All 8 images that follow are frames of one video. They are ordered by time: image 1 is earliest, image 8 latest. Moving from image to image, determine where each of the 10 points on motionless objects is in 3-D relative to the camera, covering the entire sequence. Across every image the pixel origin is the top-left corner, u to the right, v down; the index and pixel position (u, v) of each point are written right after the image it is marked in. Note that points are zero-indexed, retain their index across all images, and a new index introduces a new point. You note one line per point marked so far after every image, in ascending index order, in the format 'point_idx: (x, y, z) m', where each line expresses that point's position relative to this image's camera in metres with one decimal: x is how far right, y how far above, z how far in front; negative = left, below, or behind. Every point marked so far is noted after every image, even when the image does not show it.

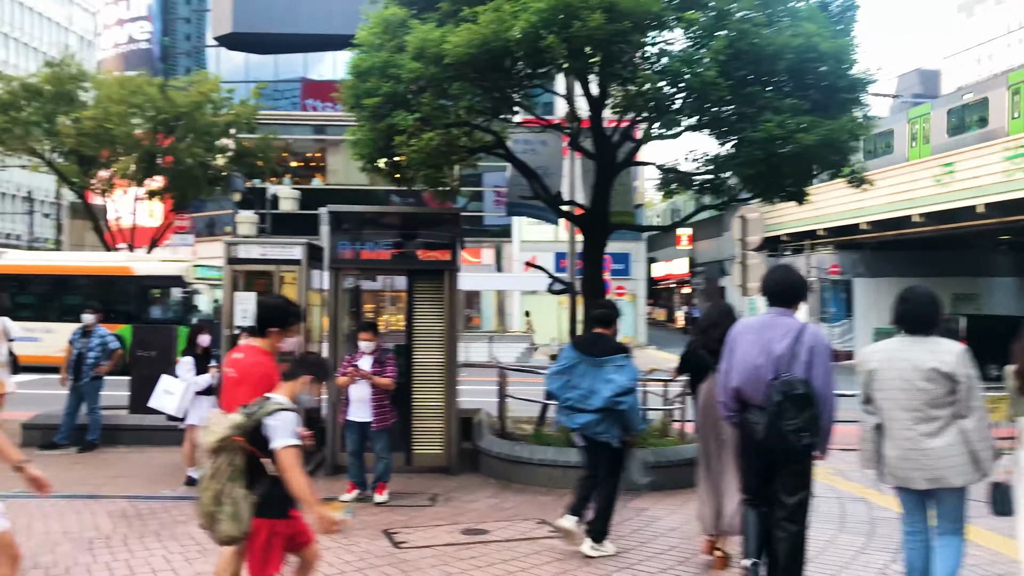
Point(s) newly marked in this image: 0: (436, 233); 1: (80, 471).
0: (-0.8, +0.6, +8.9) m
1: (-4.4, -1.8, +8.8) m
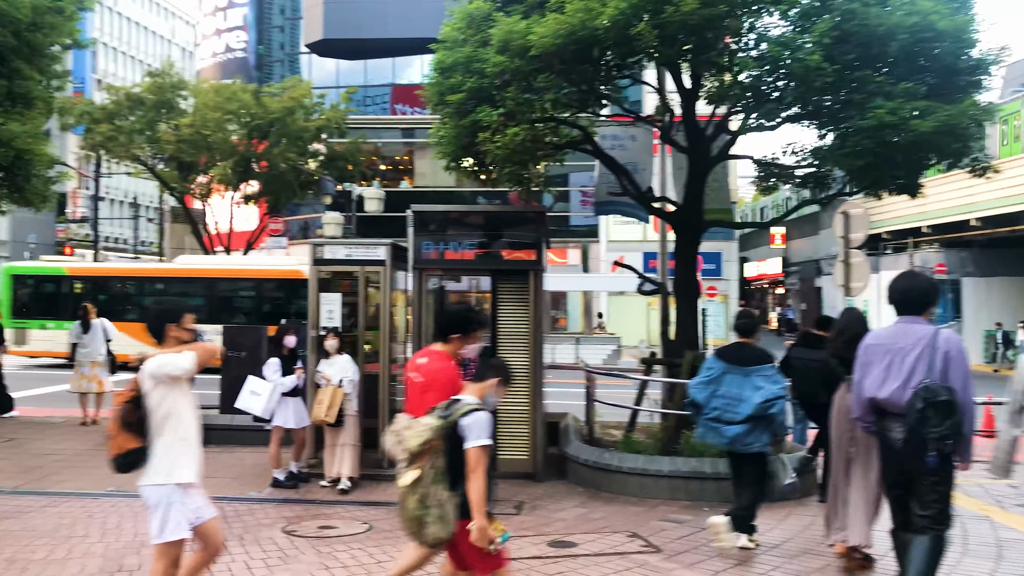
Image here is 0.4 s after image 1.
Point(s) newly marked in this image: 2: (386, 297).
0: (+0.1, +0.5, +8.7) m
1: (-3.5, -1.9, +8.9) m
2: (-1.3, -0.1, +8.7) m
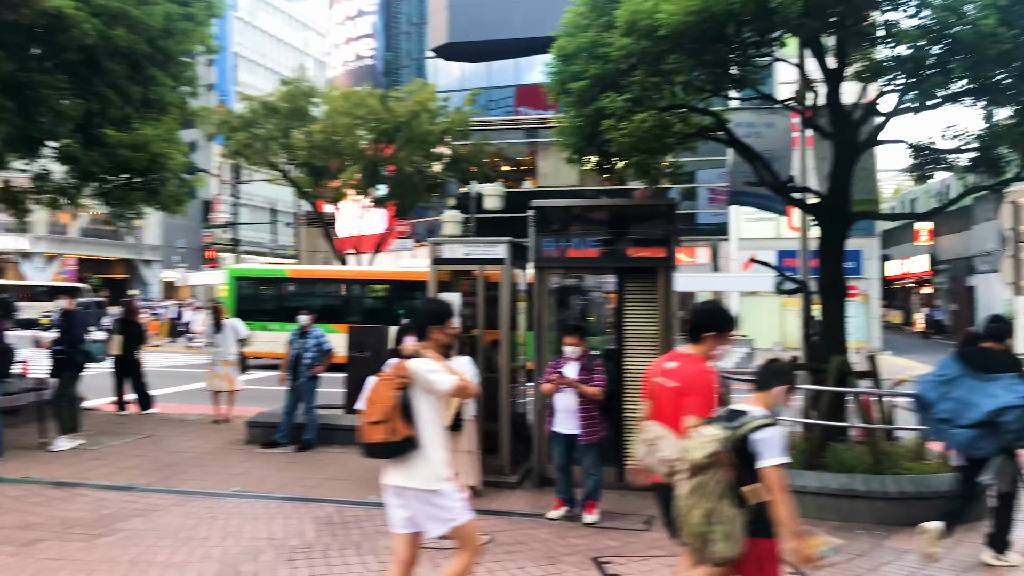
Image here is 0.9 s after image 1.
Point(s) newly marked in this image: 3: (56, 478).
0: (+1.3, +0.6, +8.1) m
1: (-2.2, -1.9, +8.8) m
2: (-0.1, -0.1, +8.3) m
3: (-4.4, -1.8, +8.3) m
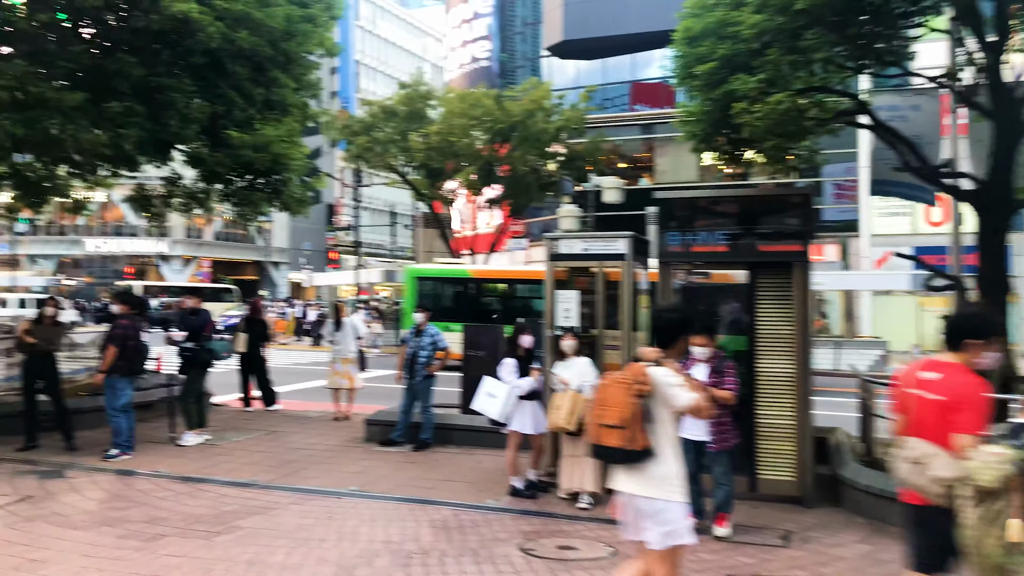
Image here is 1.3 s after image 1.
0: (+2.4, +0.6, +7.5) m
1: (-1.0, -1.8, +8.7) m
2: (+1.1, -0.1, +7.9) m
3: (-3.2, -1.8, +8.4) m
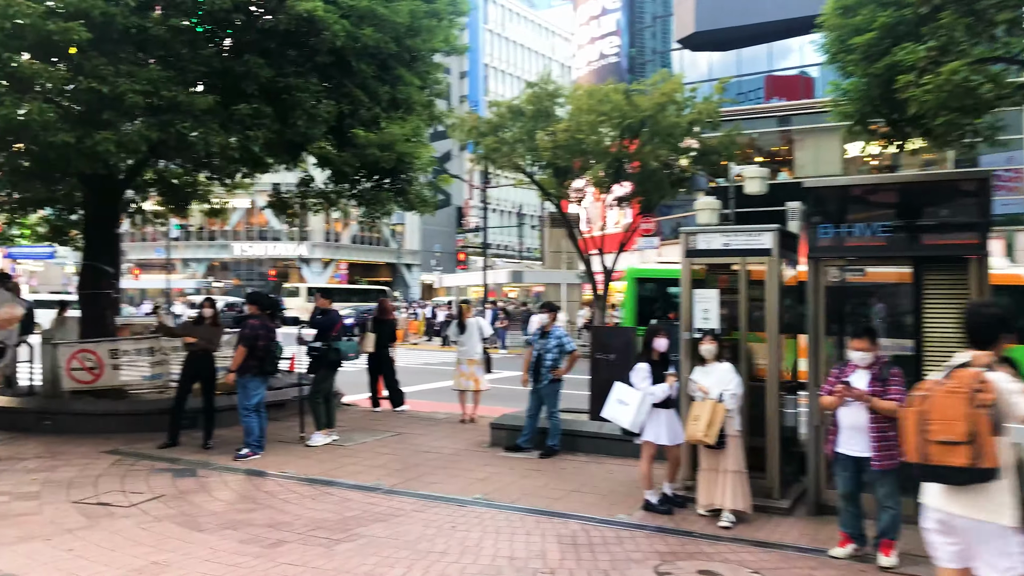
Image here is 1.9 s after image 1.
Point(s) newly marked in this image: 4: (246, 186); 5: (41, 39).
0: (+3.4, +0.6, +6.6) m
1: (+0.3, -1.8, +8.3) m
2: (+2.2, 0.0, +7.2) m
3: (-2.0, -1.8, +8.4) m
4: (-4.9, +1.9, +15.8) m
5: (-4.3, +2.3, +7.9) m
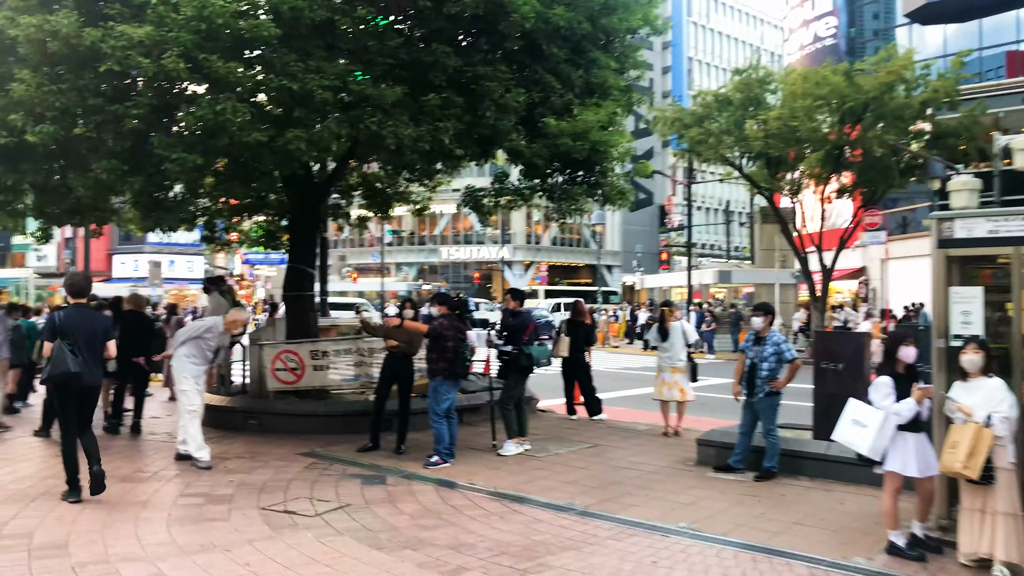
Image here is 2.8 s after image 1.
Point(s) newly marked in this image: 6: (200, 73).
0: (+4.7, +0.6, +4.9) m
1: (+2.0, -1.8, +7.2) m
2: (+3.6, 0.0, +5.7) m
3: (-0.1, -1.8, +7.8) m
4: (-1.3, +1.9, +15.8) m
5: (-2.5, +2.3, +7.9) m
6: (-2.9, +2.0, +8.0) m
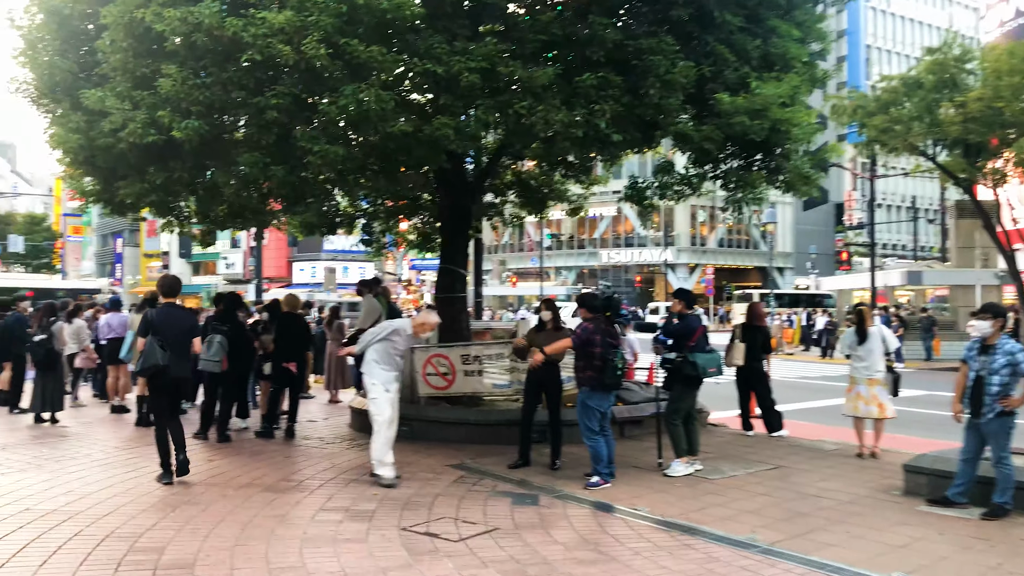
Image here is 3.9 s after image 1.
0: (+5.4, +0.7, +3.1) m
1: (+3.2, -1.8, +5.8) m
2: (+4.5, 0.0, +4.1) m
3: (+1.2, -1.8, +6.8) m
4: (+1.6, +1.8, +14.9) m
5: (-1.2, +2.3, +7.4) m
6: (-1.5, +2.0, +7.5) m
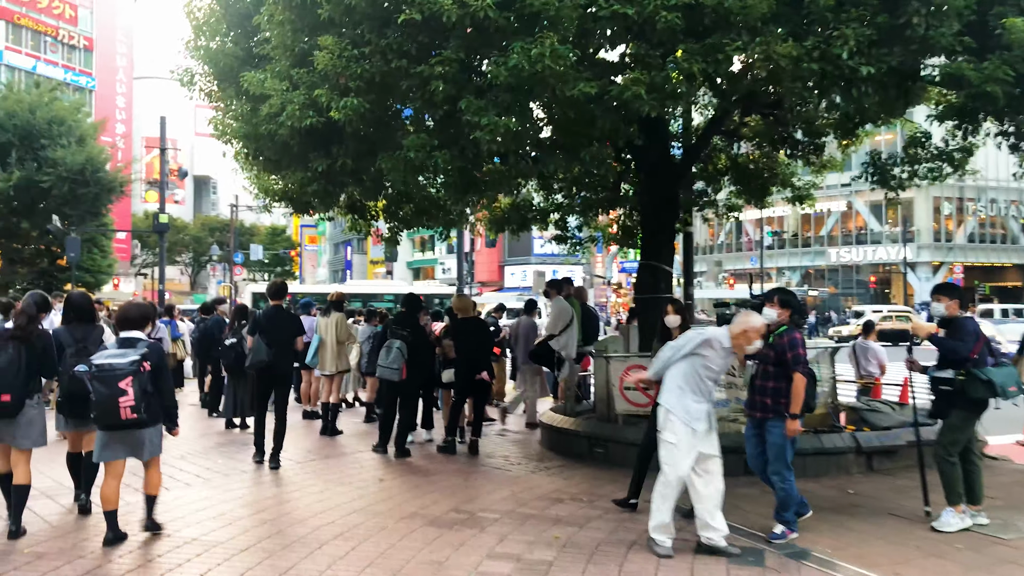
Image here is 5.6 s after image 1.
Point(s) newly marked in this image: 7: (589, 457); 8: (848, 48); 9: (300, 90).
0: (+5.6, +0.8, +0.3) m
1: (+4.2, -1.7, +3.5) m
2: (+5.0, +0.1, +1.5) m
3: (+2.5, -1.8, +4.9) m
4: (+4.8, +1.8, +12.7) m
5: (+0.3, +2.3, +6.1) m
6: (0.0, +2.0, +6.3) m
7: (+0.8, -1.7, +9.0) m
8: (+2.2, +1.5, +5.6) m
9: (-1.7, +1.6, +7.1) m
